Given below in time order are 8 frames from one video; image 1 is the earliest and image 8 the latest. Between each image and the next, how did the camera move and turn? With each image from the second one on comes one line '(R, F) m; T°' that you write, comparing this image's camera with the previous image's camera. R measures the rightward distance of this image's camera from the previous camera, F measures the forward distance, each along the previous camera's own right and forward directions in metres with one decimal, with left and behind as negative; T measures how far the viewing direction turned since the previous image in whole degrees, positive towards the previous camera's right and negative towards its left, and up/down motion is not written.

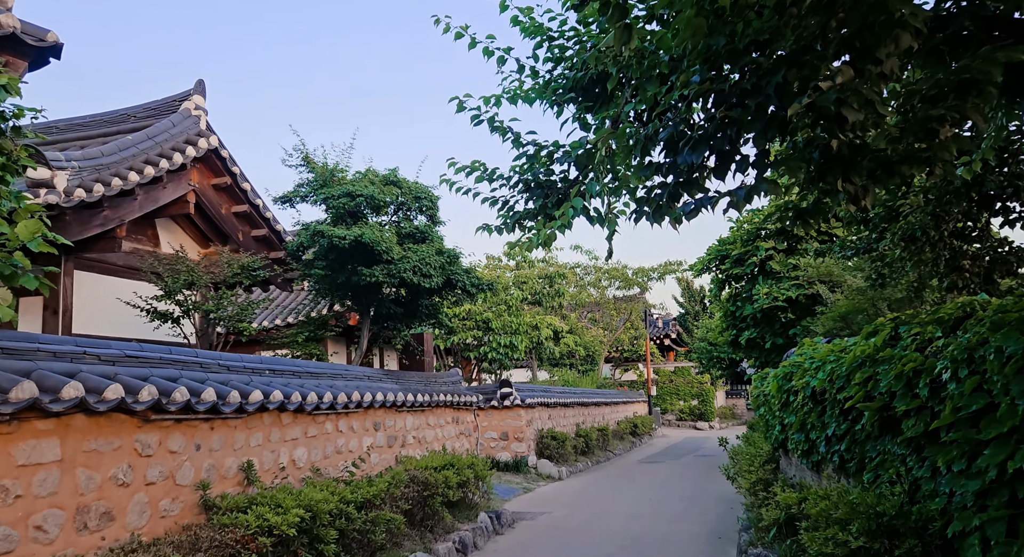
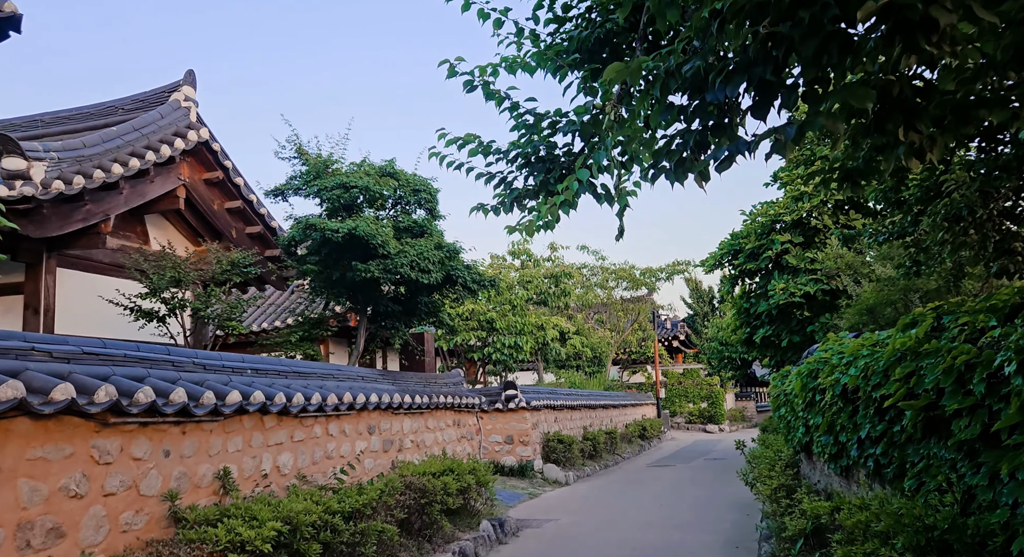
(0.0, +0.5) m; -1°
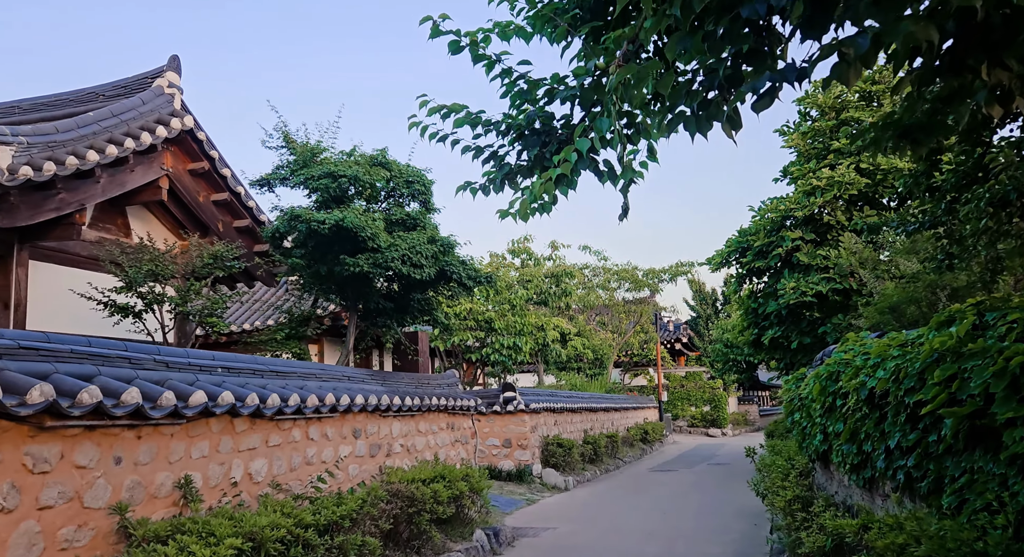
(+0.1, +0.4) m; 0°
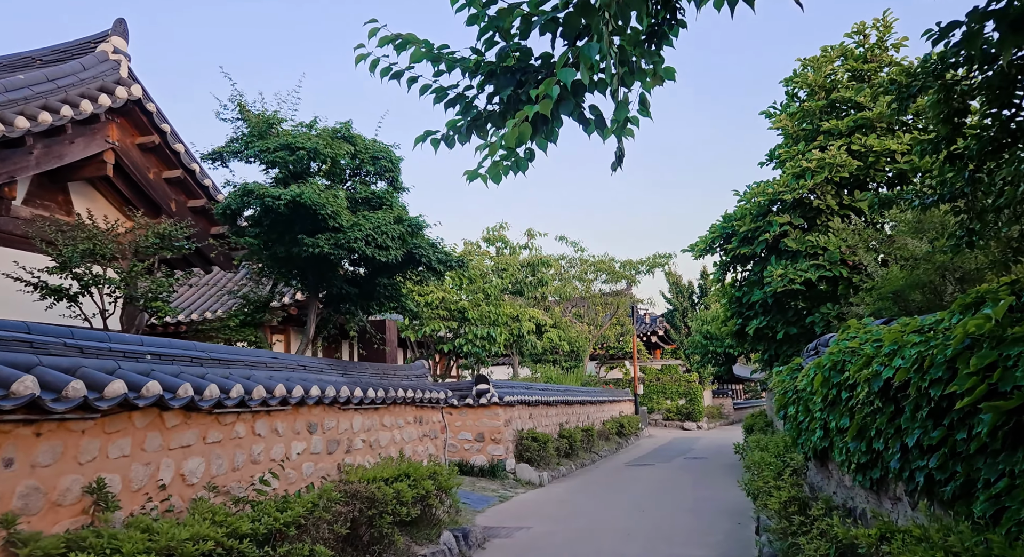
(0.0, +0.6) m; +2°
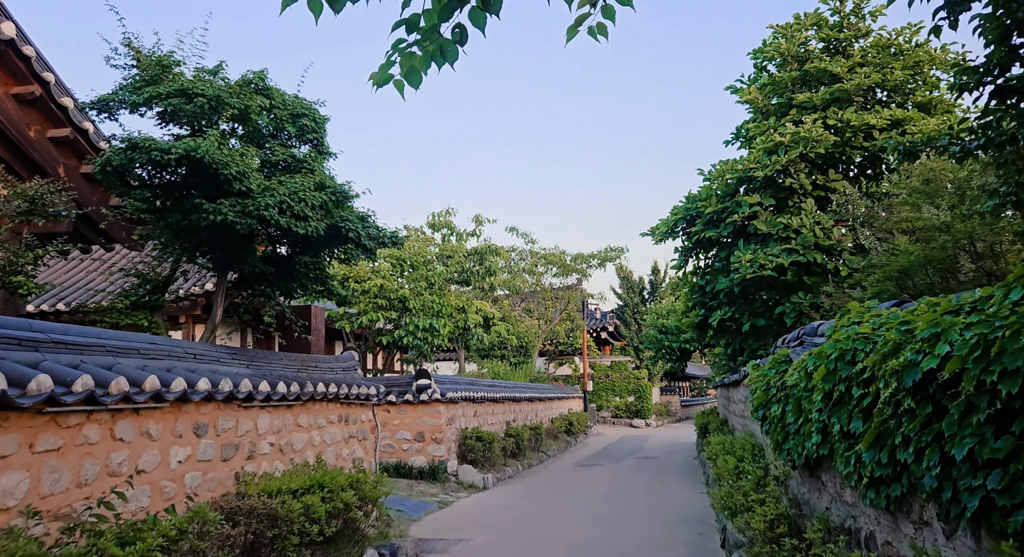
(+0.1, +1.0) m; +4°
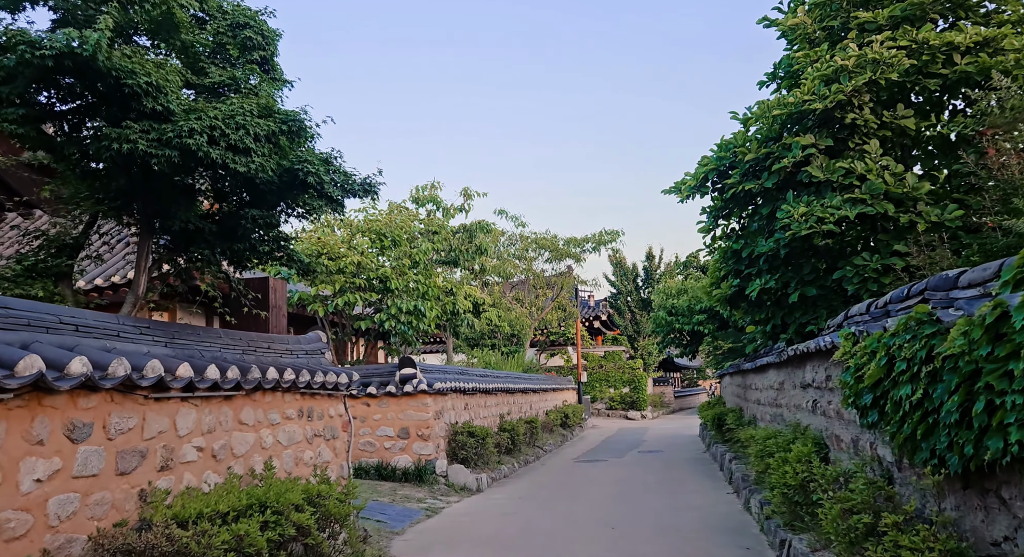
(-0.1, +1.5) m; +1°
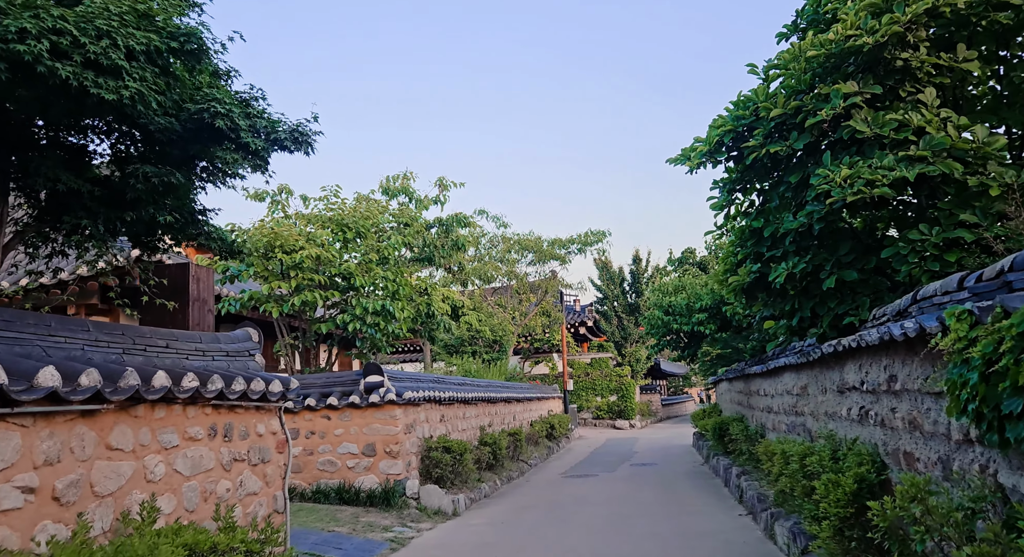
(+0.1, +1.3) m; +1°
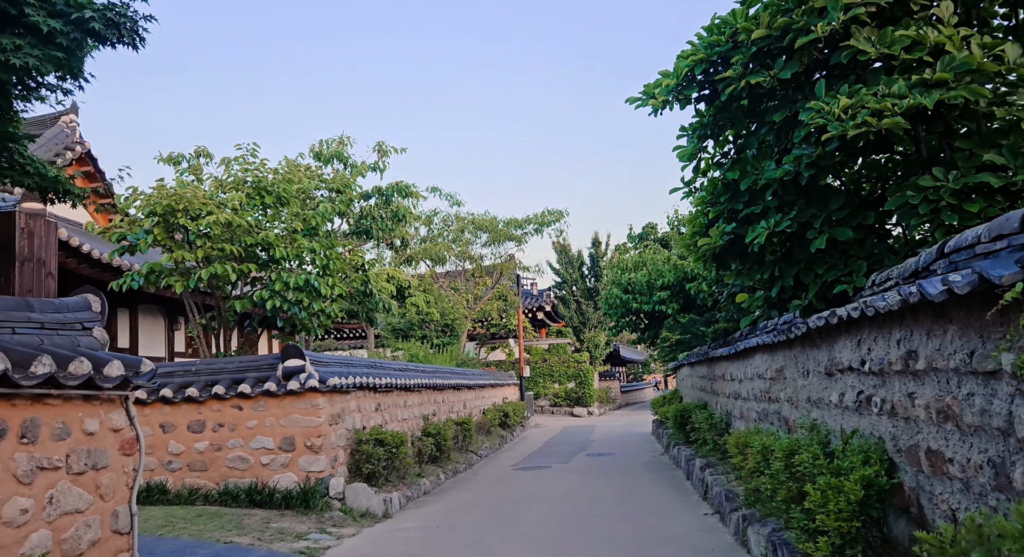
(+0.3, +1.2) m; +3°
